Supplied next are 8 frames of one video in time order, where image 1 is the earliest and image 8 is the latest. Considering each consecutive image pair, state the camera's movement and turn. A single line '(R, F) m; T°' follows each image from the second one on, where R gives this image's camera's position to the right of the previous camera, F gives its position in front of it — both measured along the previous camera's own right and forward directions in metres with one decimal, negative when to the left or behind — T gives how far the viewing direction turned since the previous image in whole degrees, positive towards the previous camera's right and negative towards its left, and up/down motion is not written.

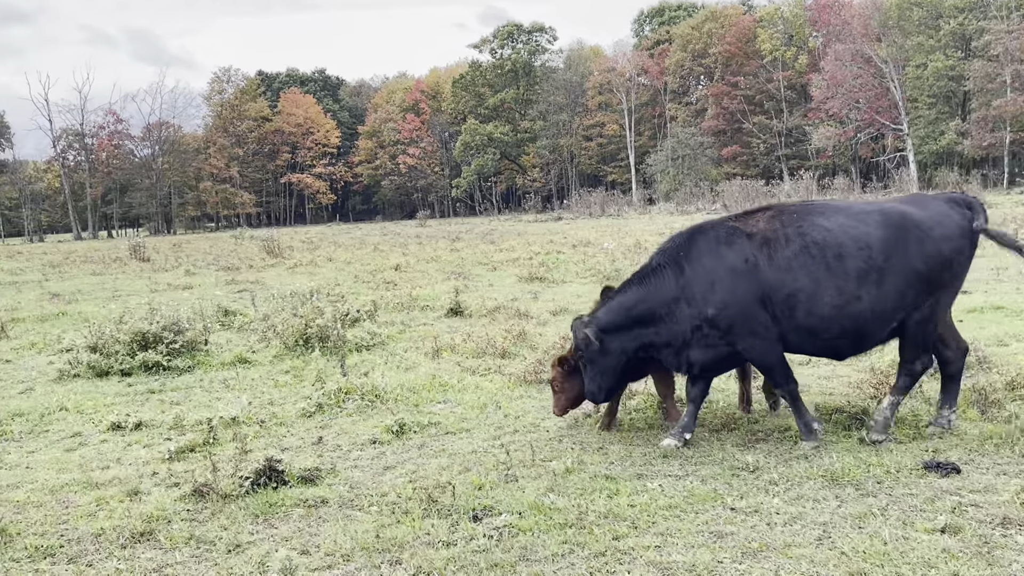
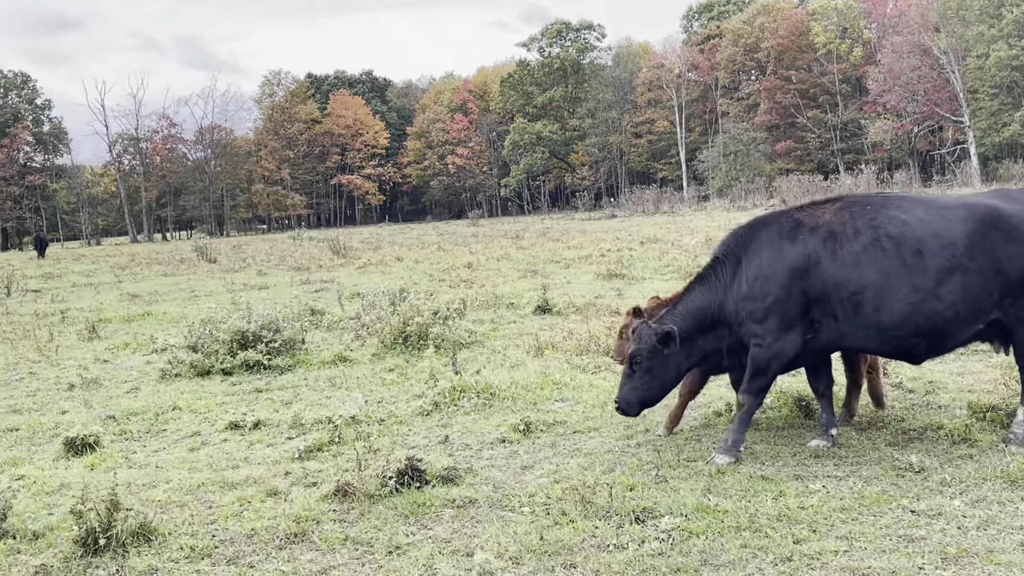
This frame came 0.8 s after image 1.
(-0.4, +0.1) m; -3°
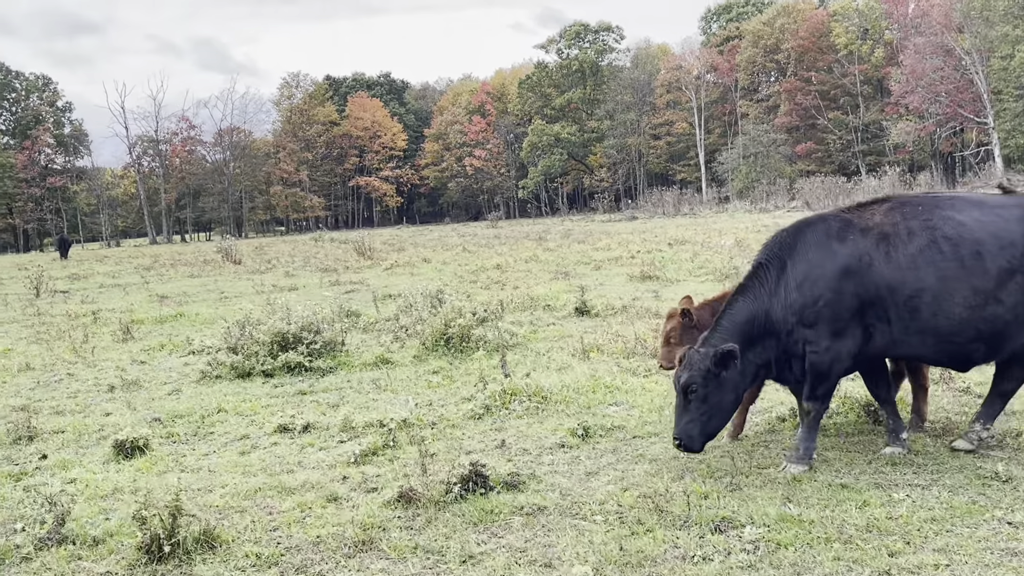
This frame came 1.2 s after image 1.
(-0.2, +0.1) m; -1°
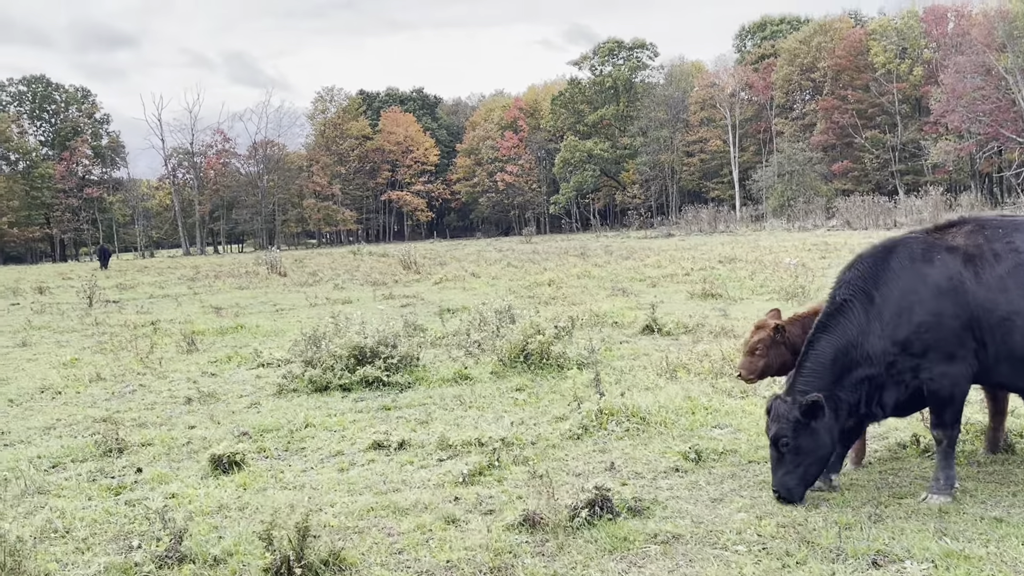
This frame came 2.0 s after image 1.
(-0.4, +0.1) m; -2°
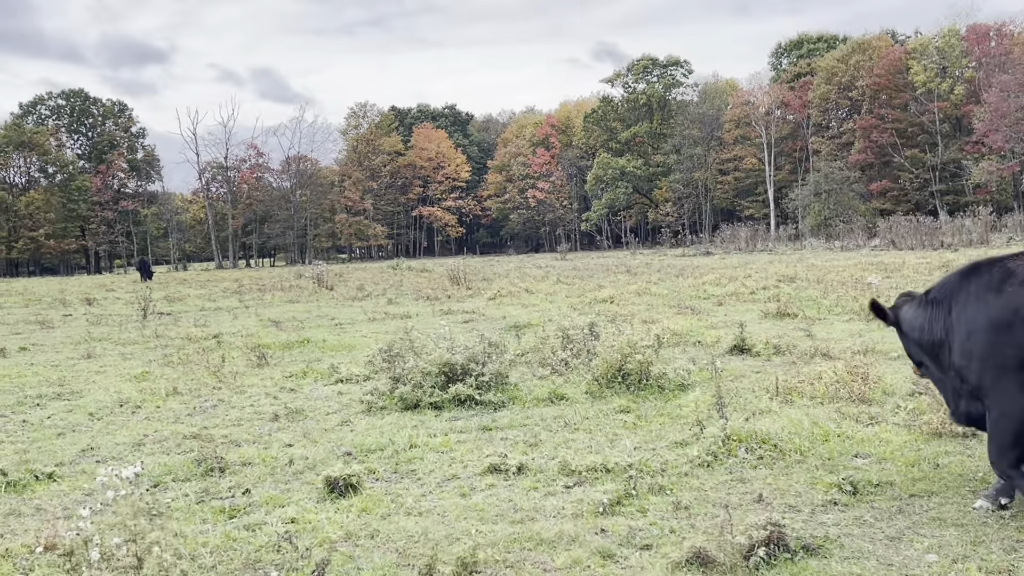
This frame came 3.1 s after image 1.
(-0.5, +0.3) m; -2°
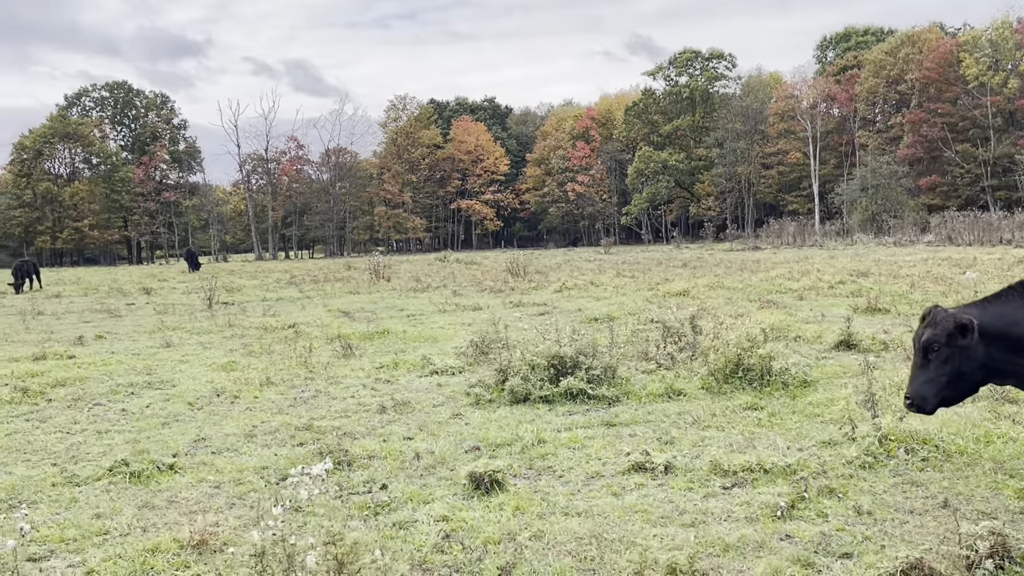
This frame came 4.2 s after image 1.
(-0.6, +0.2) m; -2°
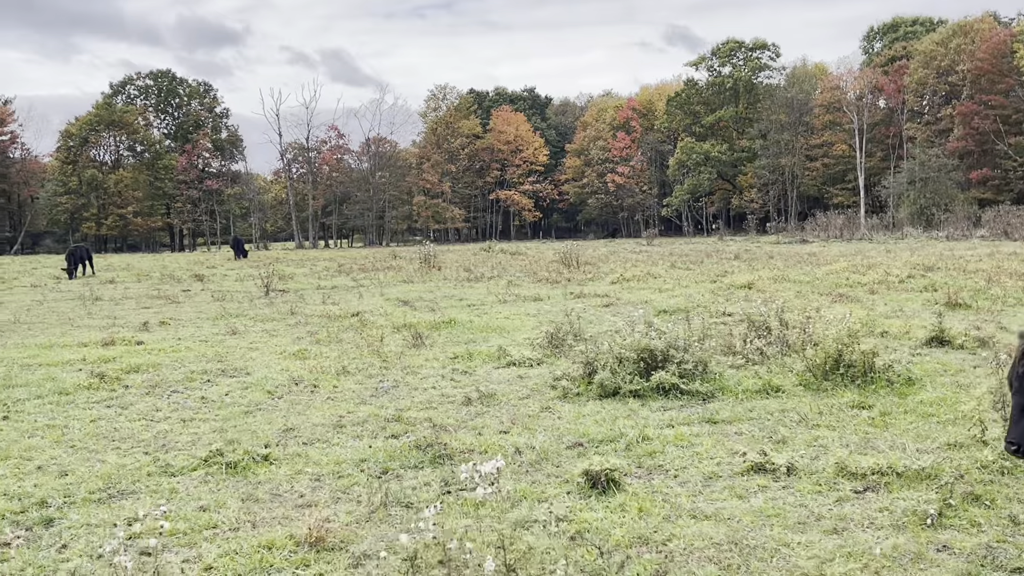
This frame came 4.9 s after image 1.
(-0.4, +0.2) m; -2°
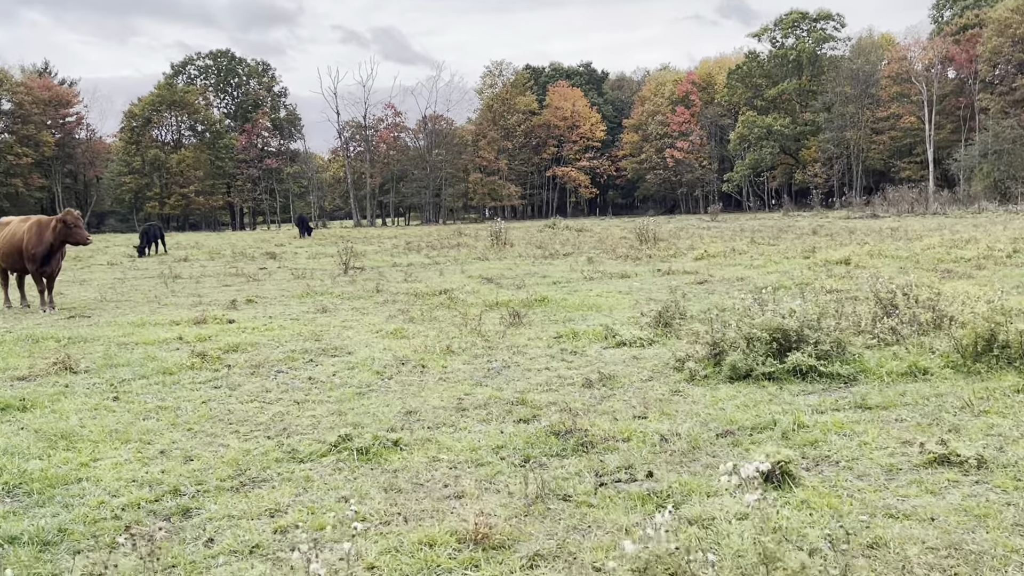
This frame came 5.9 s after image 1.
(-0.4, +0.3) m; -3°
